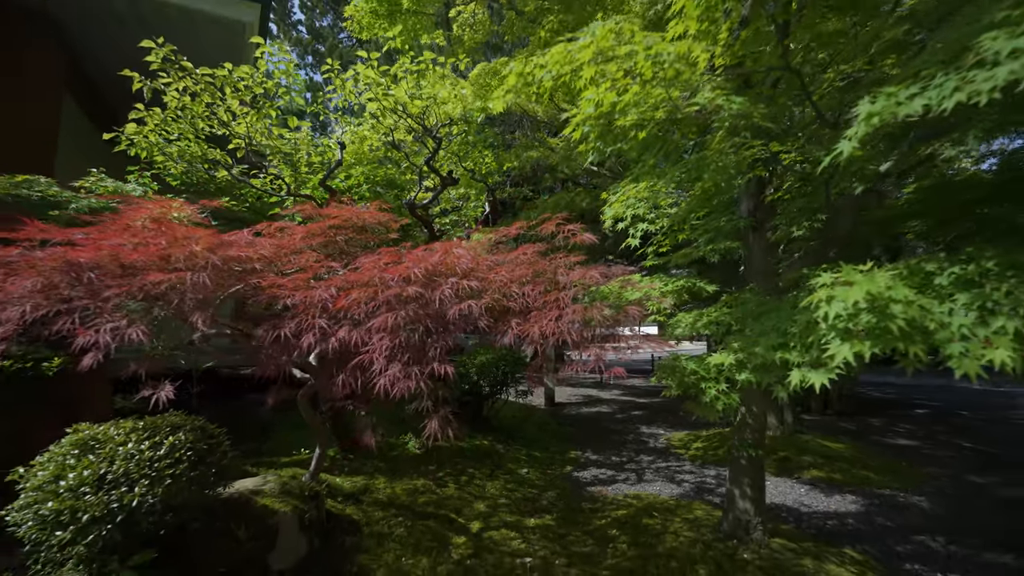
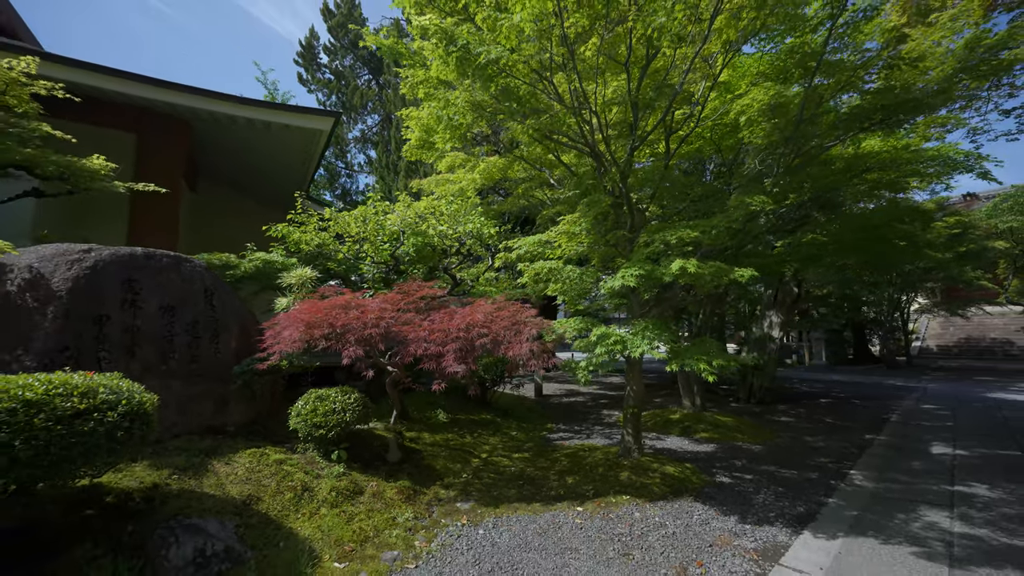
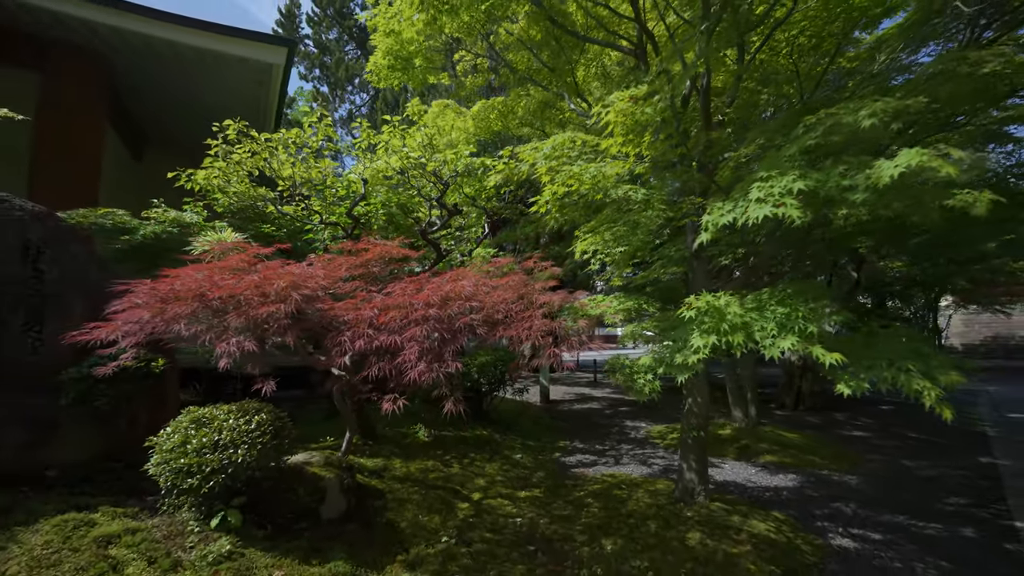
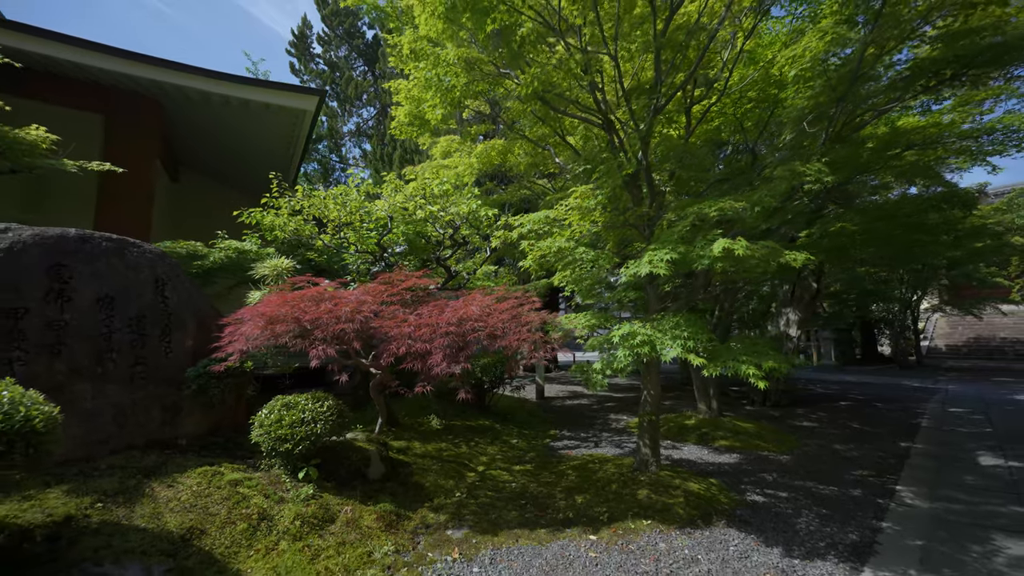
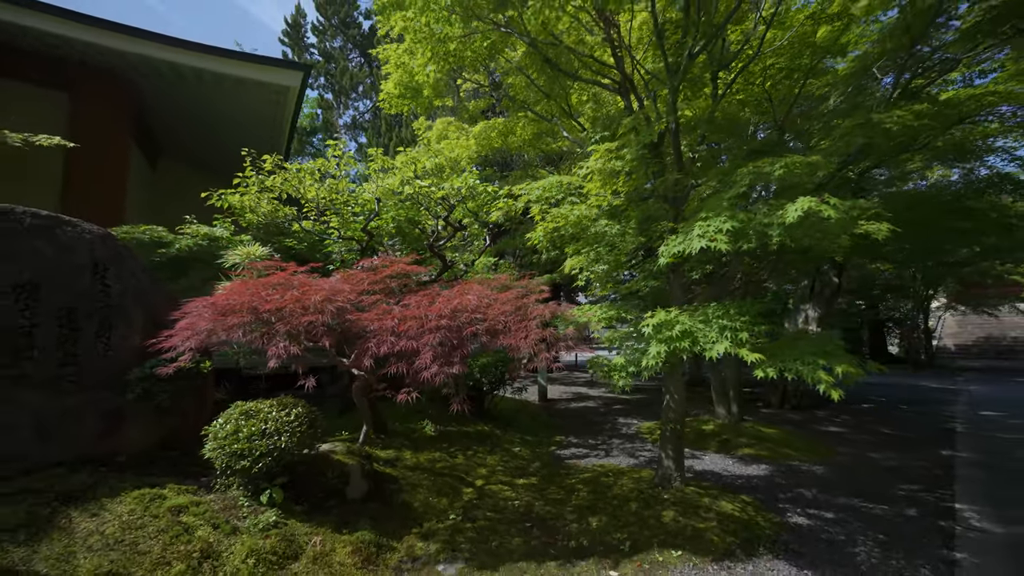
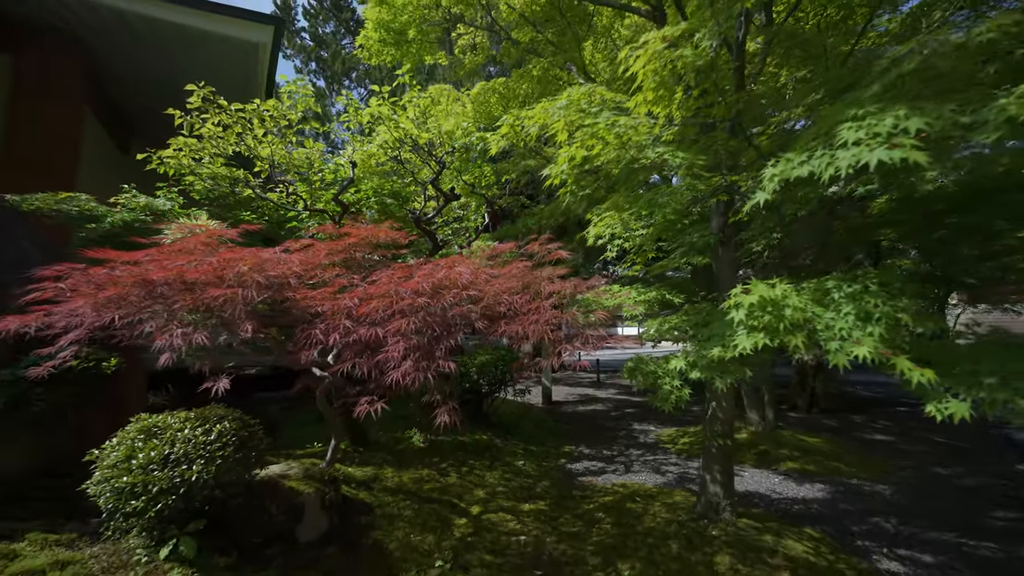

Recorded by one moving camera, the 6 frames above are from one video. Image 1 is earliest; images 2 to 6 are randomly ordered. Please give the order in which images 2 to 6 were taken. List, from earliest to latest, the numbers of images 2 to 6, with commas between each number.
6, 3, 5, 4, 2
